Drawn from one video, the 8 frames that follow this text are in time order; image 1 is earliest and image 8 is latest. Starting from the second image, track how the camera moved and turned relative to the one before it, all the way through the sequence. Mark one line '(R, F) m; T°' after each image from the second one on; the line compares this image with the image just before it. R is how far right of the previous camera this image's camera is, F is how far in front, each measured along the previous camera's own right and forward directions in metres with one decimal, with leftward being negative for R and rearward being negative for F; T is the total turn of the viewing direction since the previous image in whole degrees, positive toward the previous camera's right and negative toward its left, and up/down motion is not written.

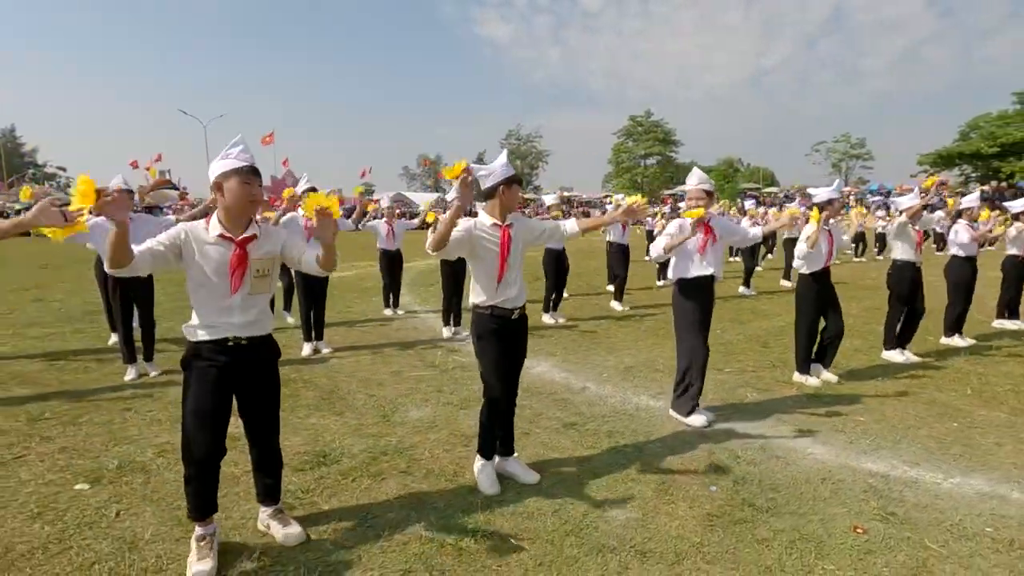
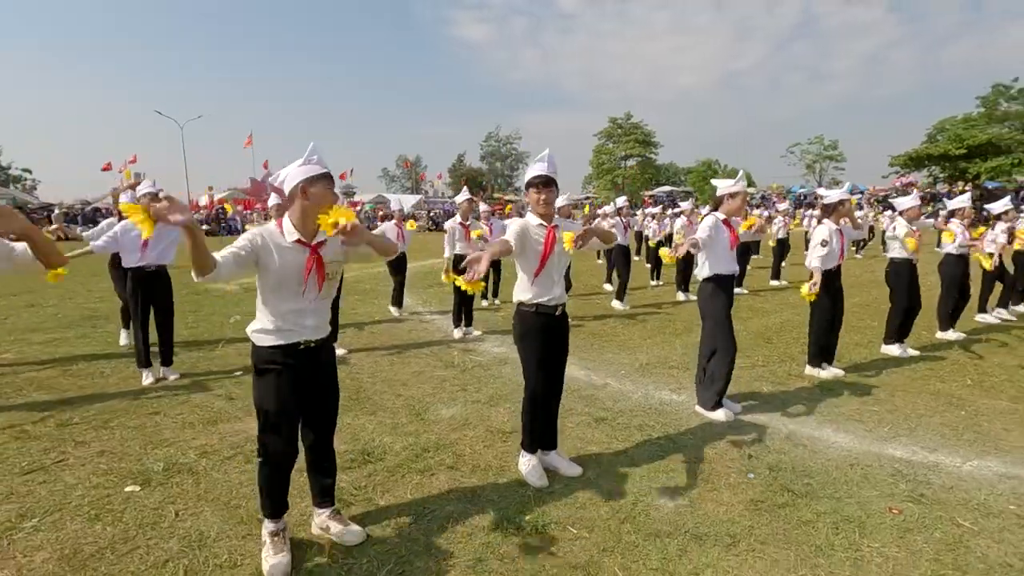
(-0.5, -0.1) m; +2°
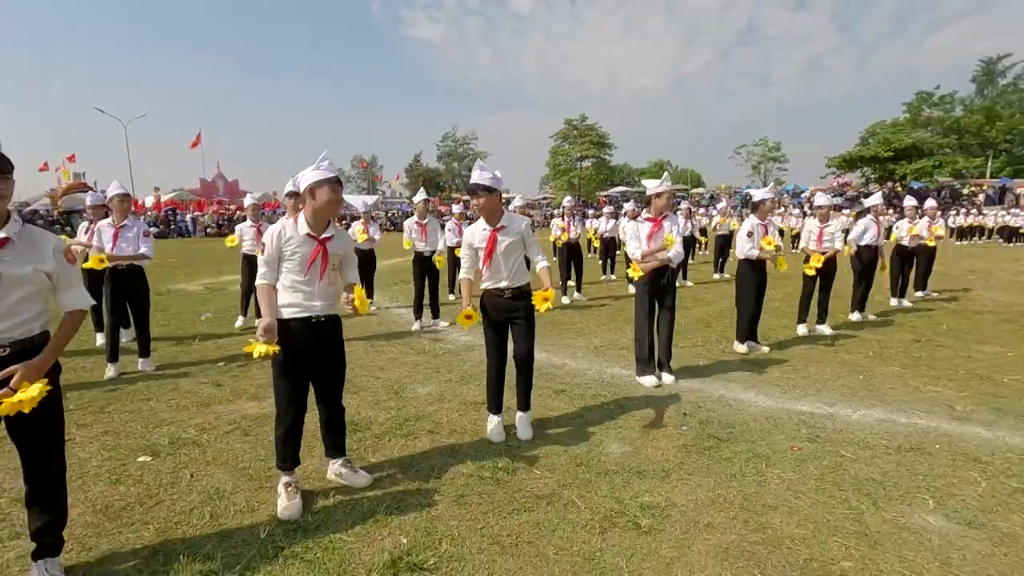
(-0.1, -0.7) m; +4°
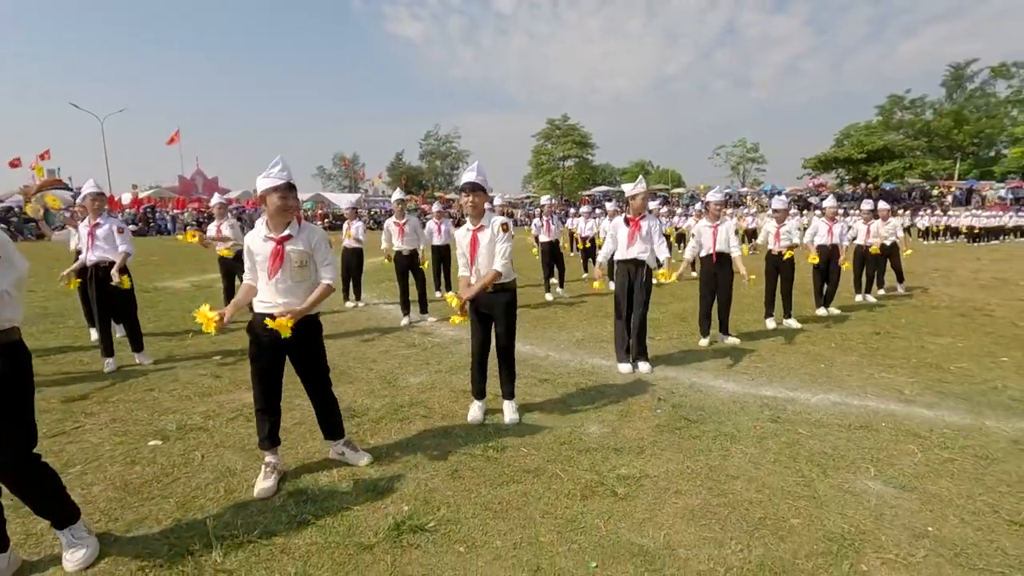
(-0.1, -0.4) m; +2°
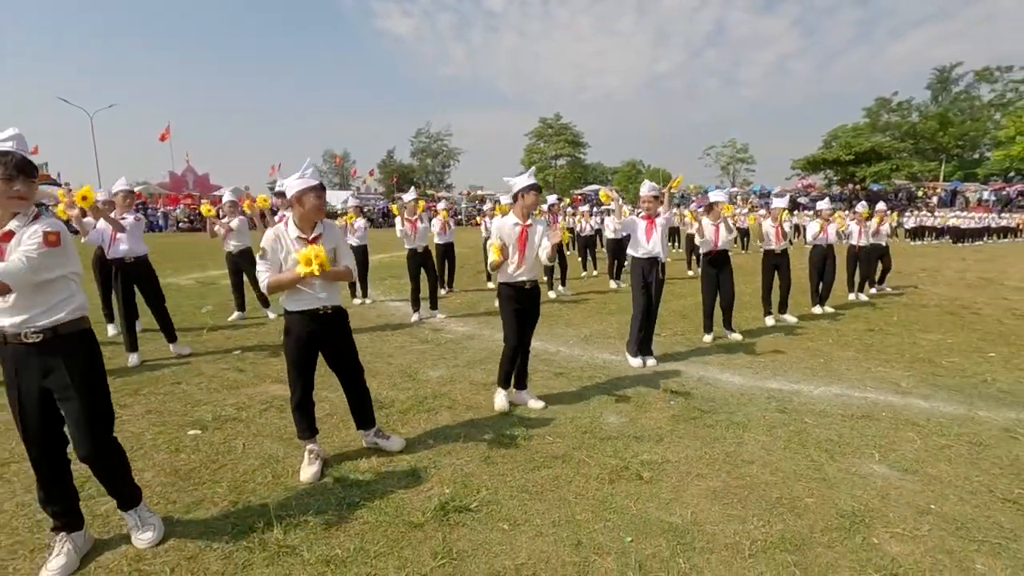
(-0.3, -0.2) m; +1°
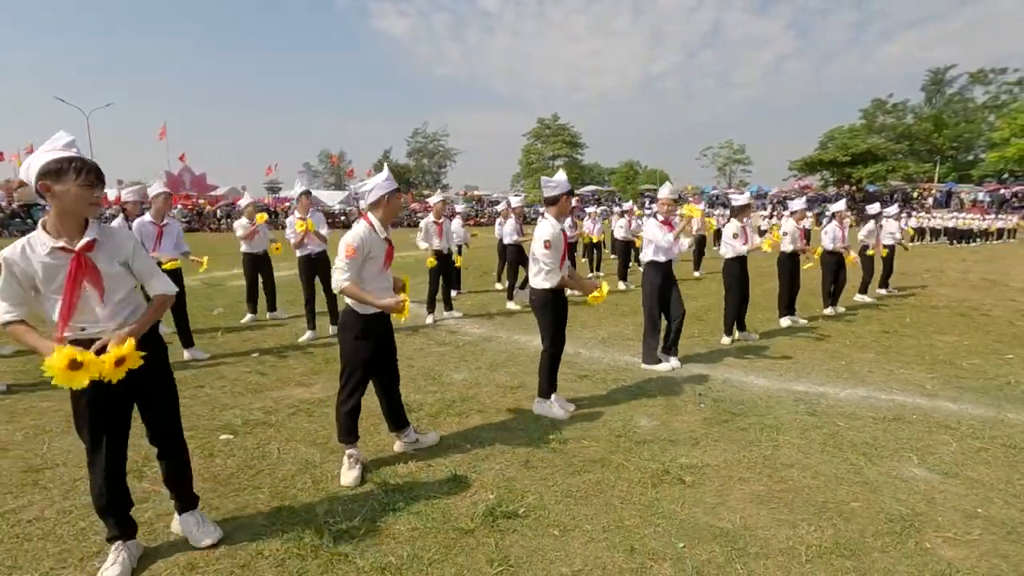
(-0.3, 0.0) m; 0°
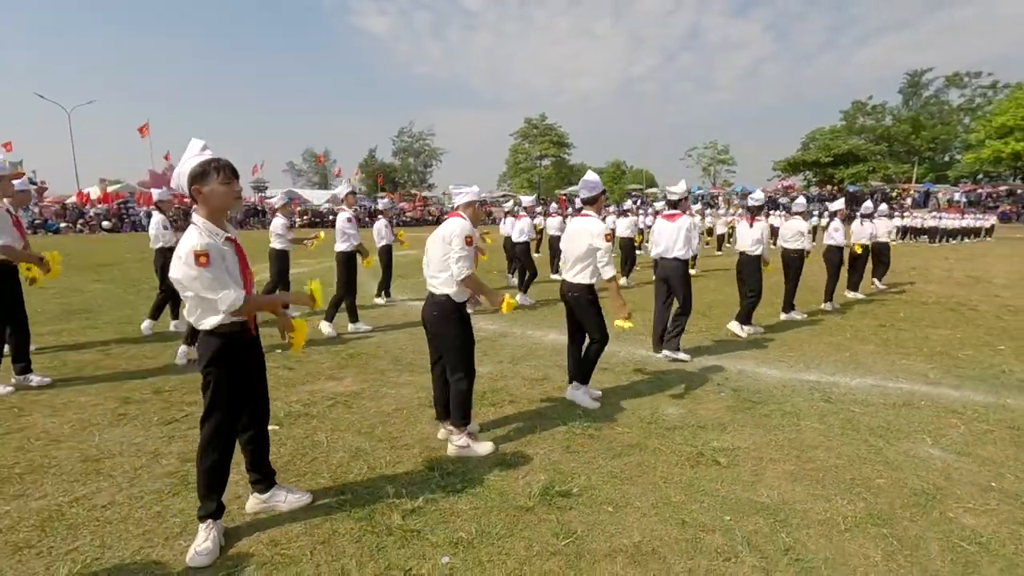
(-0.5, -0.2) m; +2°
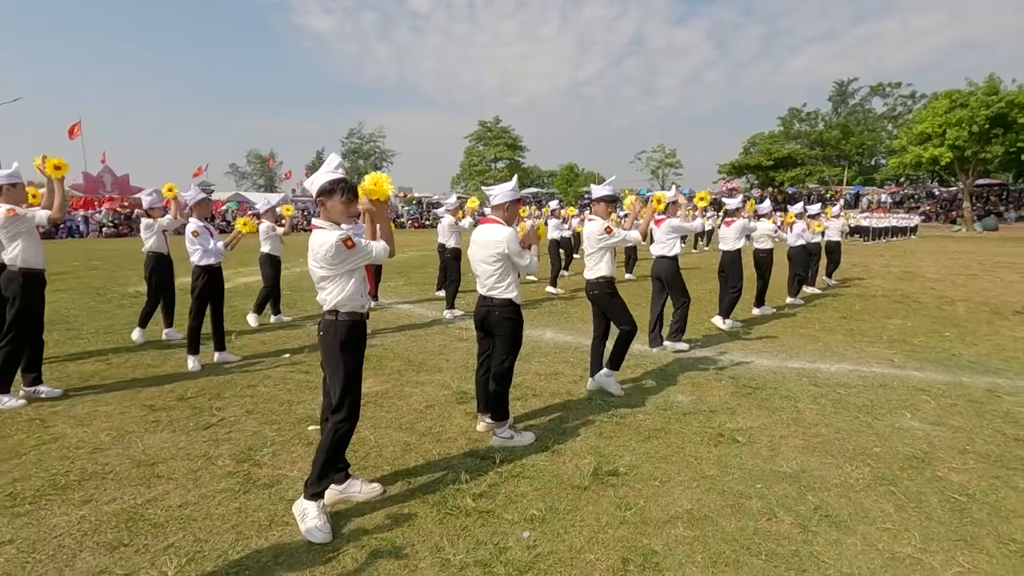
(-0.8, -0.3) m; +5°
